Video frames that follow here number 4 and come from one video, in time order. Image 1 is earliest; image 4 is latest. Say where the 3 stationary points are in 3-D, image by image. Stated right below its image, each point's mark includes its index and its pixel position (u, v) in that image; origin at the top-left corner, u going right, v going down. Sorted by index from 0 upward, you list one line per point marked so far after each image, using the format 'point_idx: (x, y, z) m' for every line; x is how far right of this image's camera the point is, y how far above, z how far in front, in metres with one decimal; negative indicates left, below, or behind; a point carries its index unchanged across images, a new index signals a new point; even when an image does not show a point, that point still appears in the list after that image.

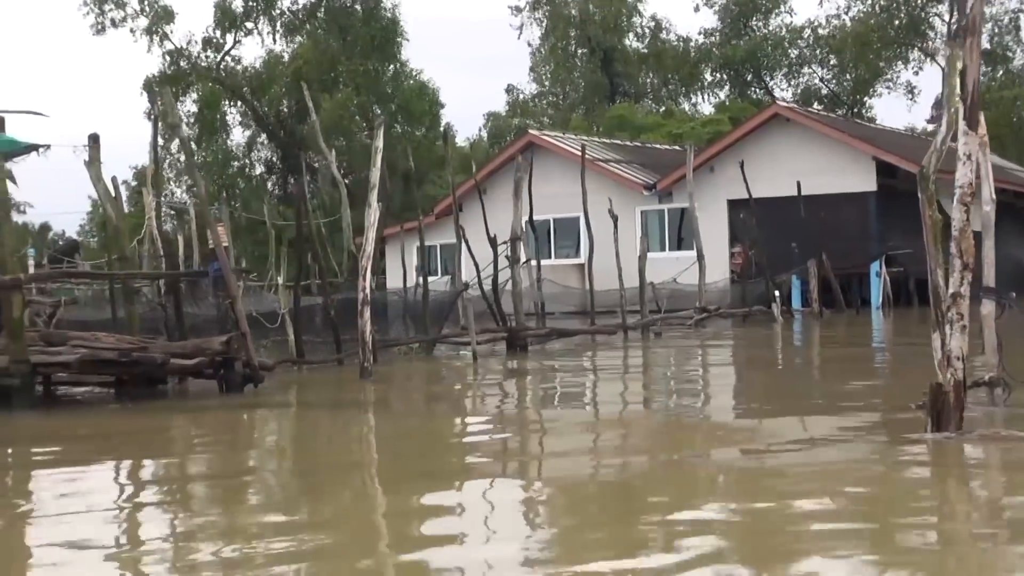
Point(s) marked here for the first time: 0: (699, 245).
0: (+2.6, +0.6, +17.4) m
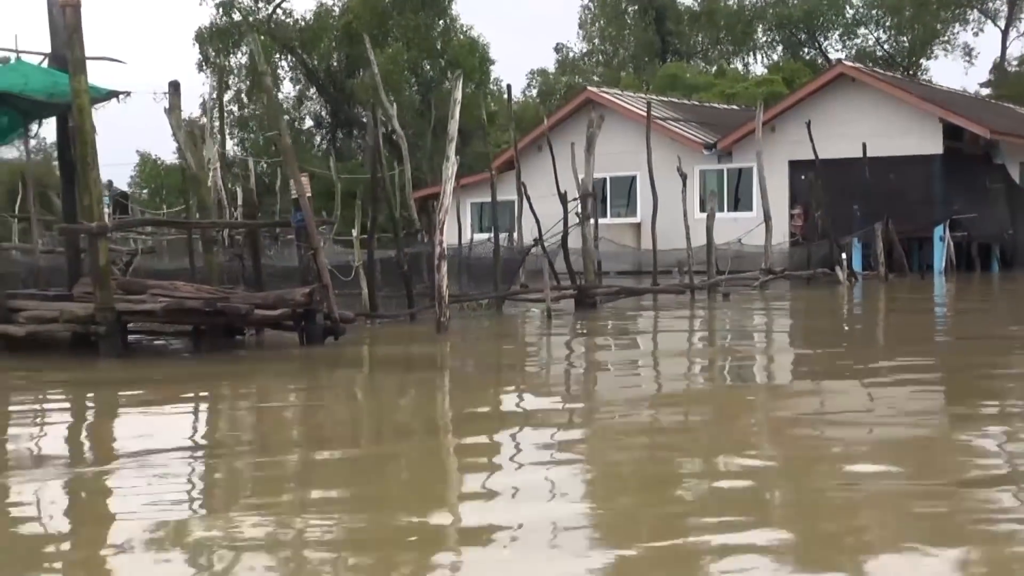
0: (+3.4, +1.1, +17.1) m
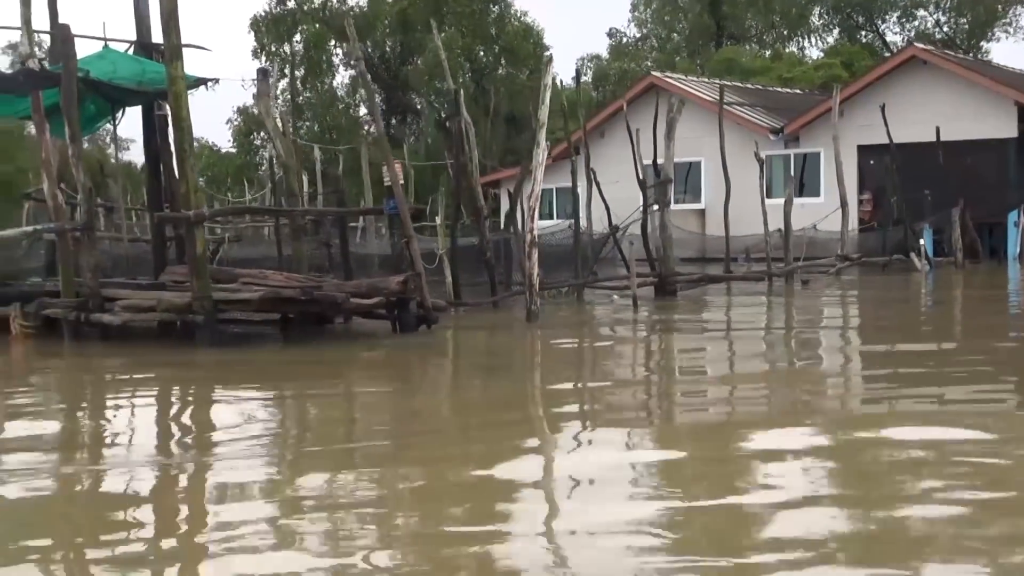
0: (+4.3, +1.3, +16.9) m
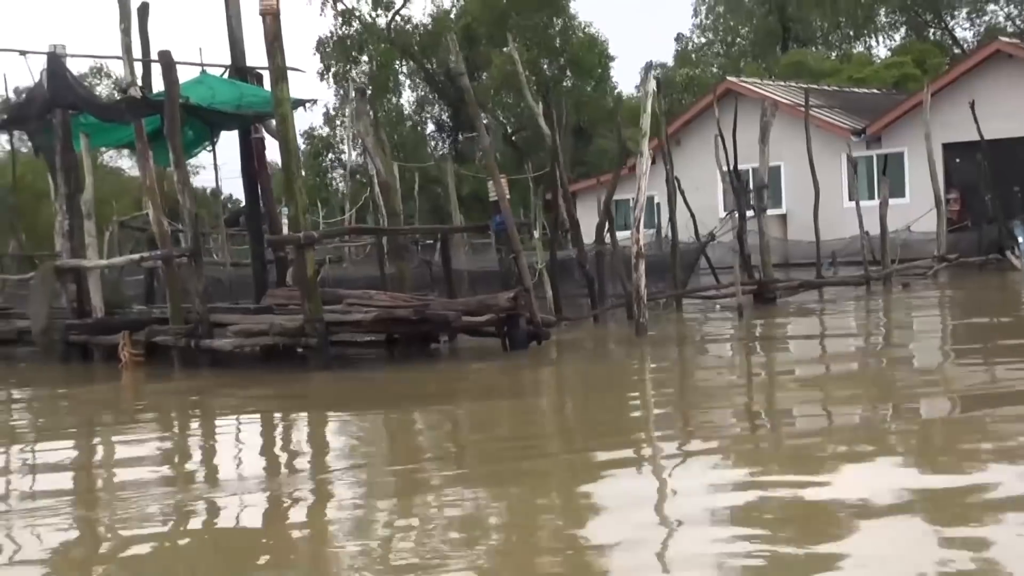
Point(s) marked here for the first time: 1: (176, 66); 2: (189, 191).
0: (+5.3, +1.3, +16.5) m
1: (-2.6, +1.7, +9.8) m
2: (-2.6, +0.8, +10.1) m
